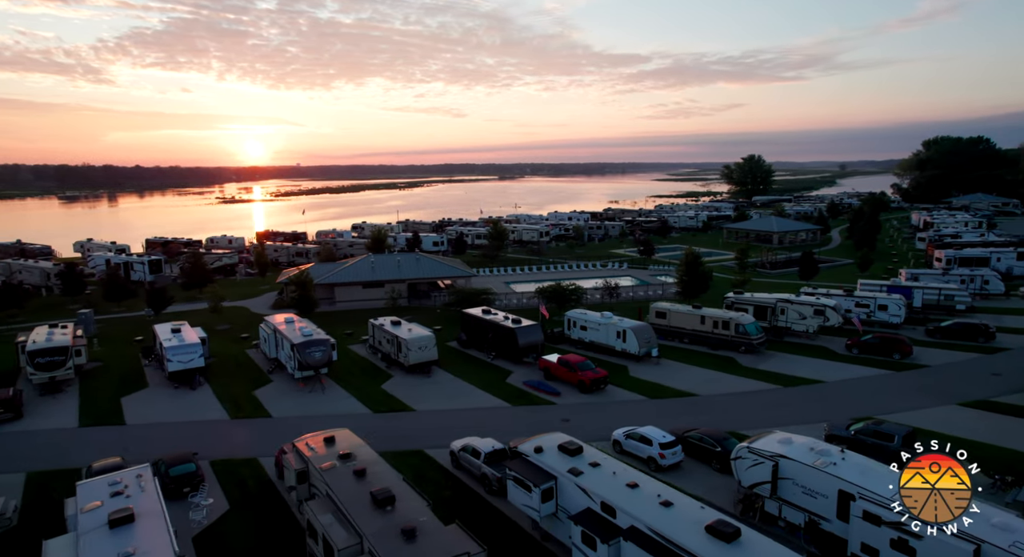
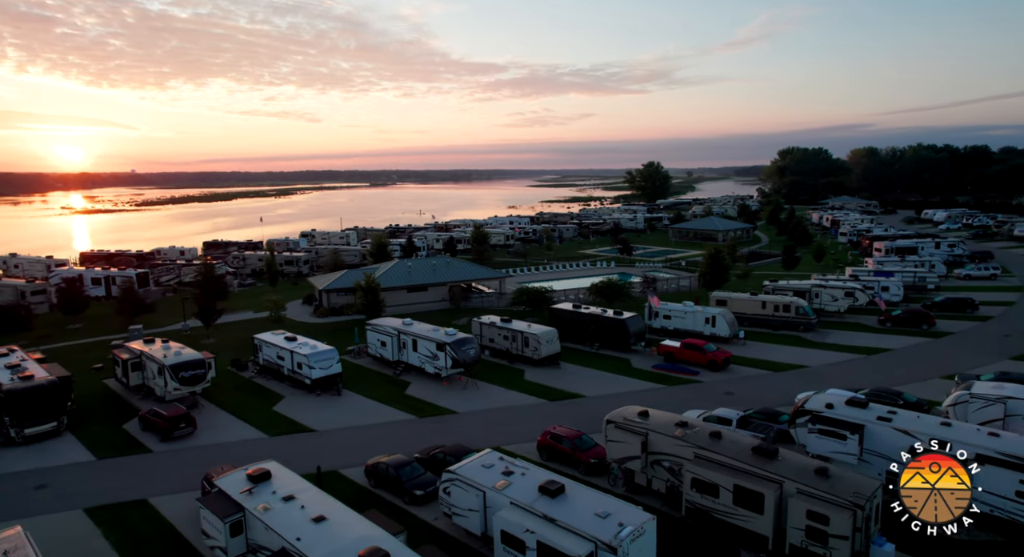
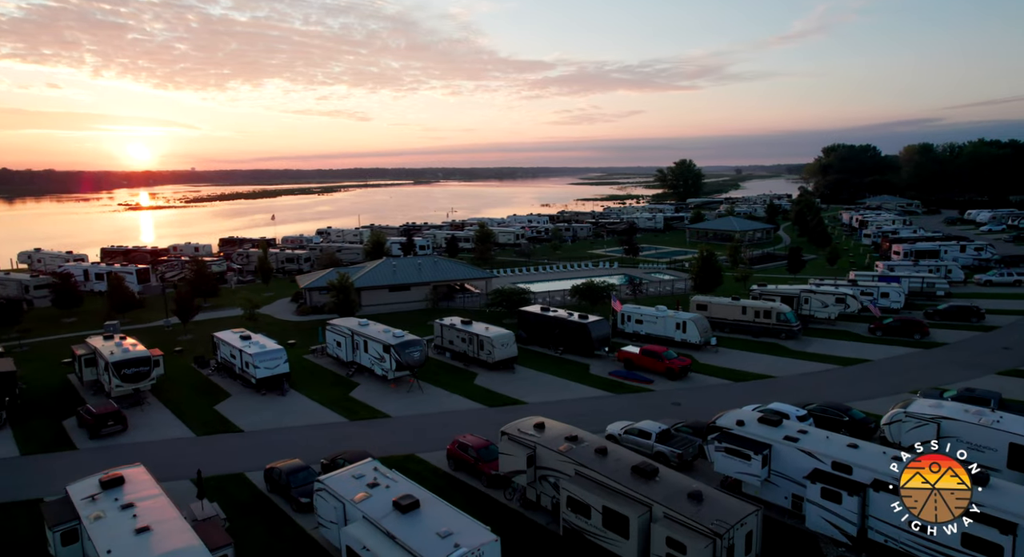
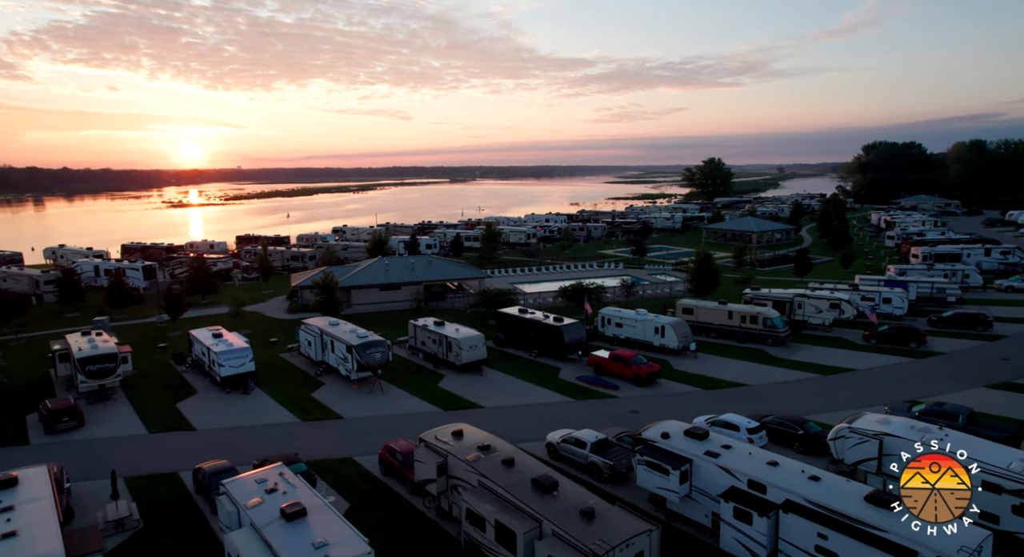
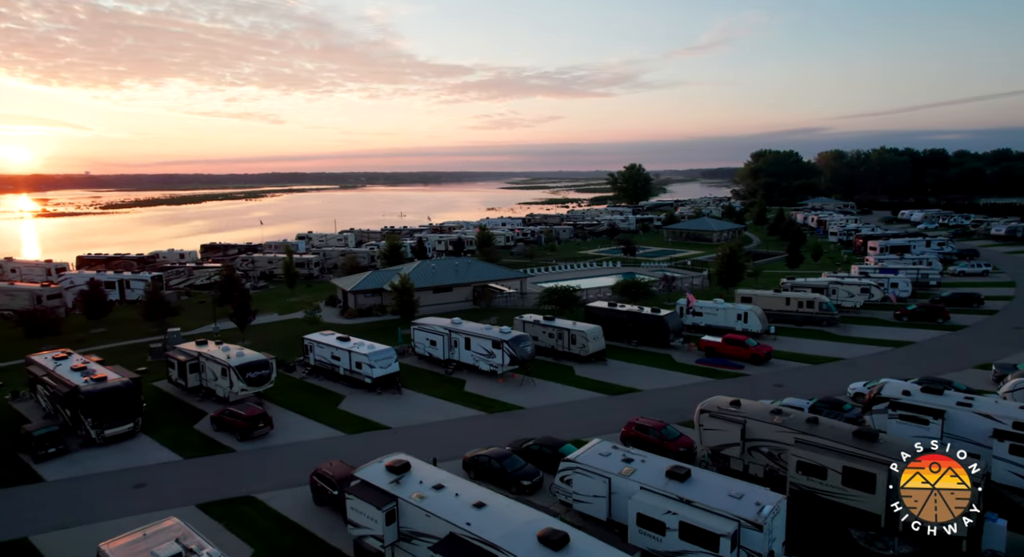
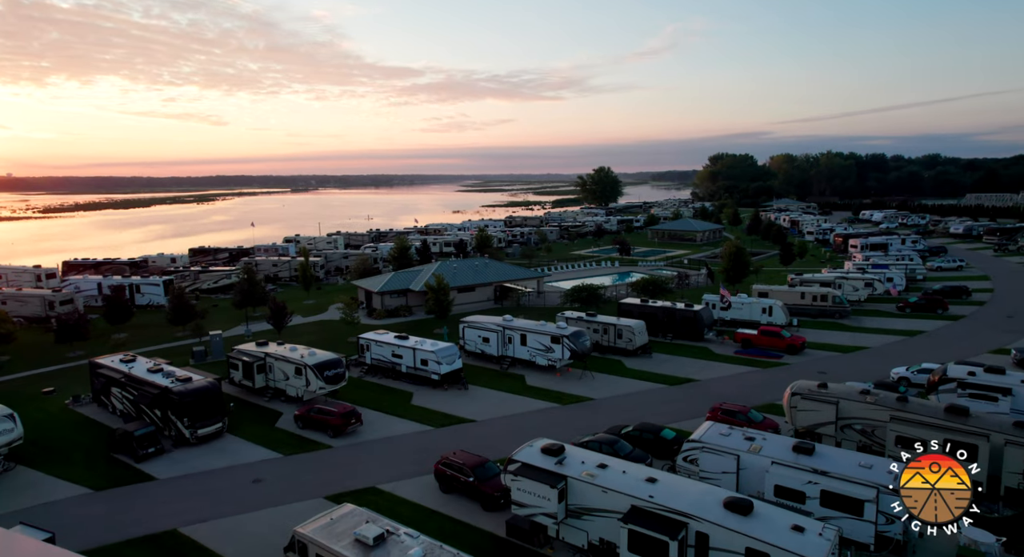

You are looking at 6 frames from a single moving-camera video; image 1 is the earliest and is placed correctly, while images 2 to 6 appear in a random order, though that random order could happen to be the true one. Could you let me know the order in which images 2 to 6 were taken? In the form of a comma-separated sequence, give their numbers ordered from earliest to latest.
4, 3, 2, 5, 6
